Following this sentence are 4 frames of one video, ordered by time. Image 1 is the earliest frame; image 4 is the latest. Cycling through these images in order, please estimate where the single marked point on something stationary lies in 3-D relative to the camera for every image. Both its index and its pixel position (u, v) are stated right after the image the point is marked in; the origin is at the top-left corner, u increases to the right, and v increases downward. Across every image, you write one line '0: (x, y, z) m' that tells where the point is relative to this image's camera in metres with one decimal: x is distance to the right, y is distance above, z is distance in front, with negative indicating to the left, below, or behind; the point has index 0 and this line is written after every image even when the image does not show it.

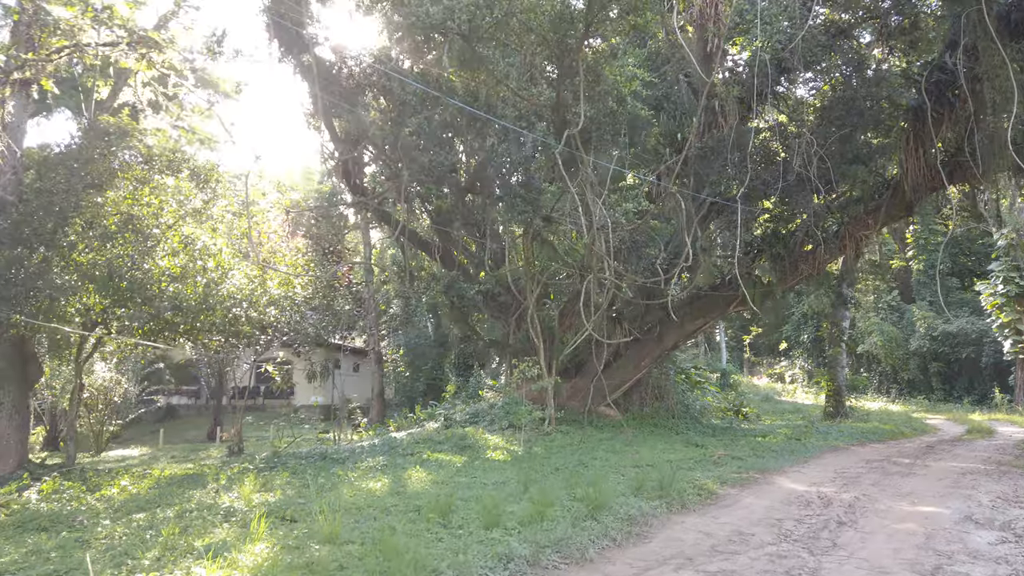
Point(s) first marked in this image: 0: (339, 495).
0: (-1.7, -2.0, +7.1) m
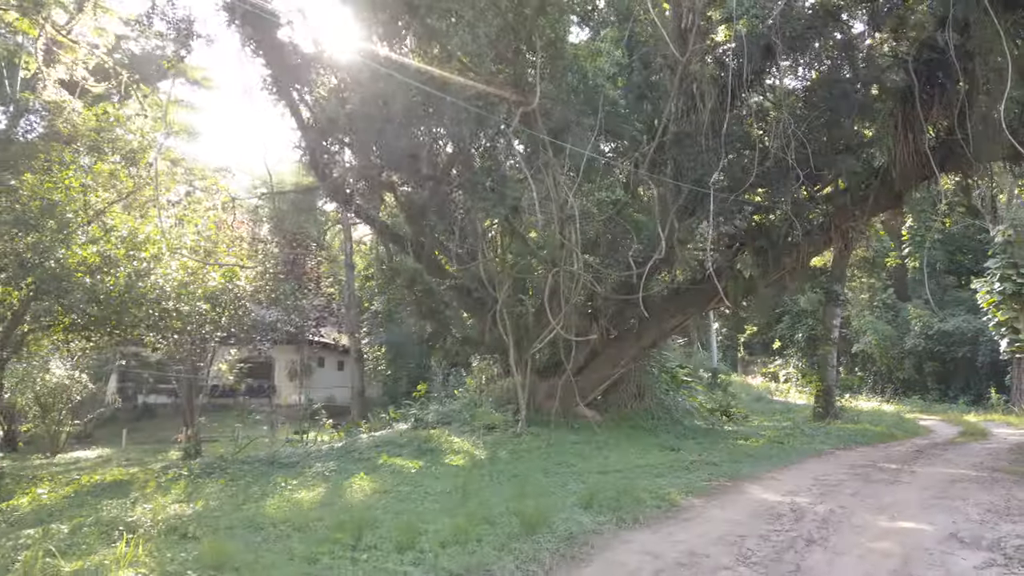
0: (-2.2, -1.9, +6.4) m
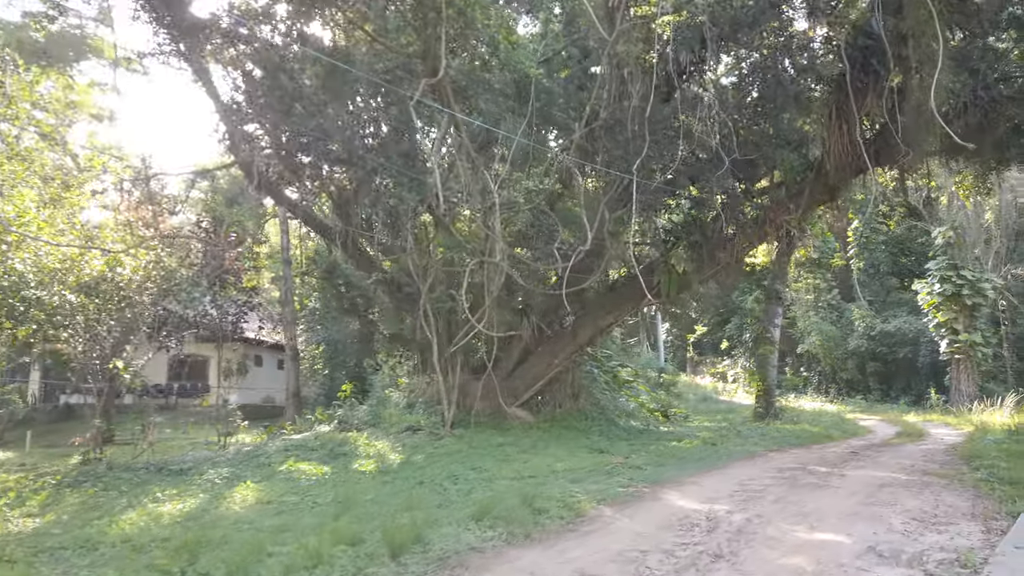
0: (-3.1, -1.8, +5.7) m
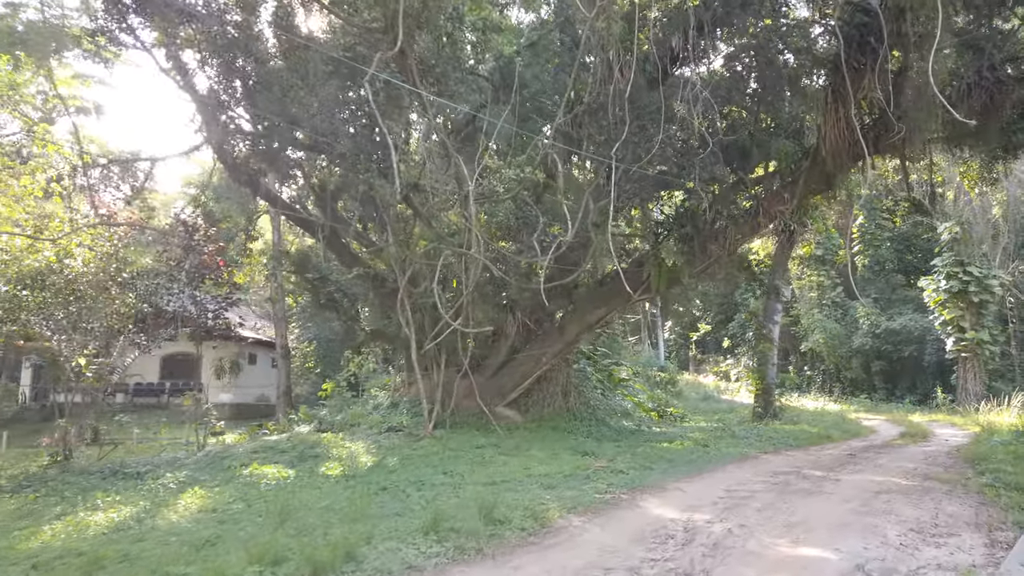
0: (-3.4, -1.7, +5.2) m
